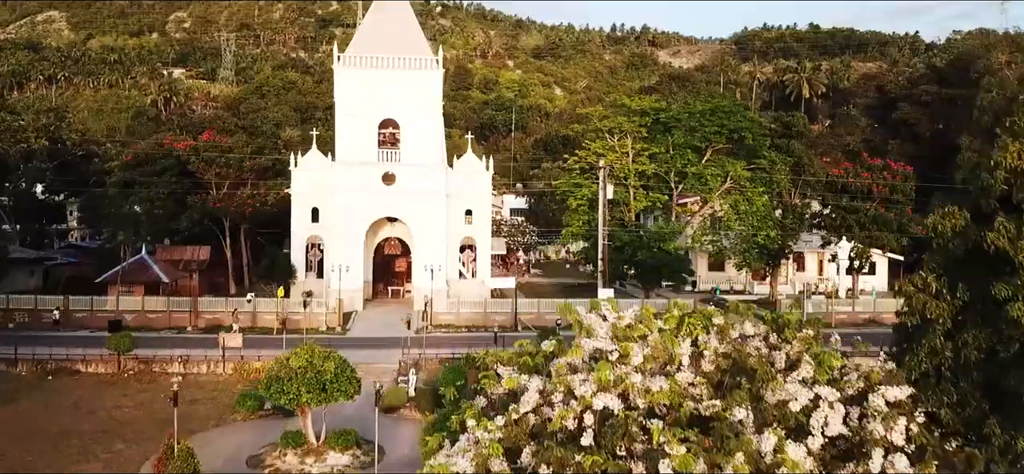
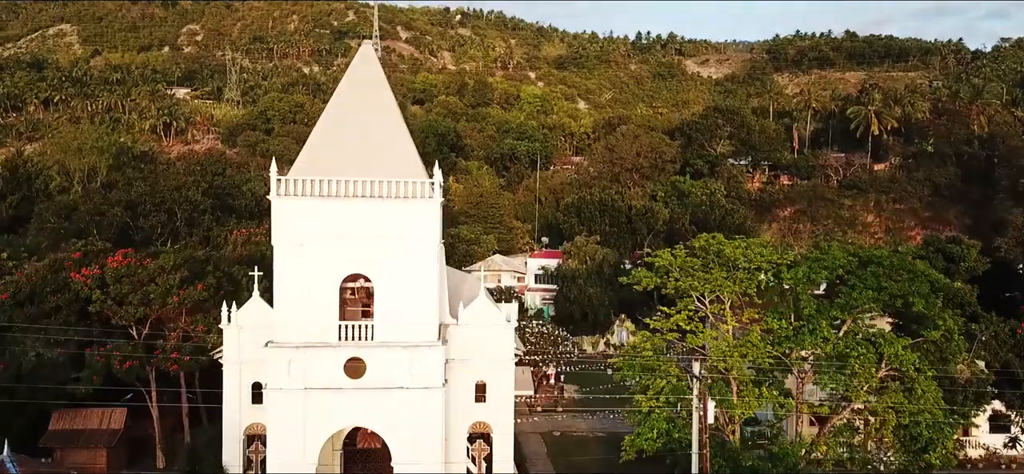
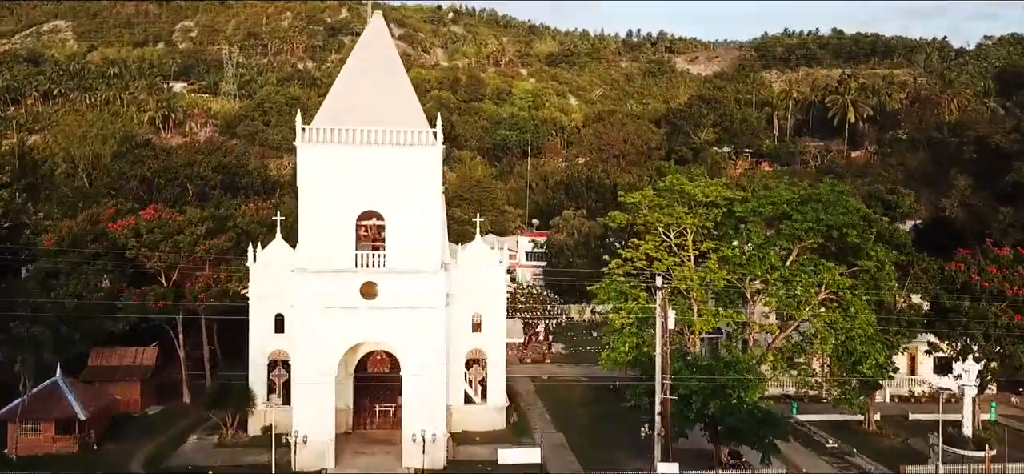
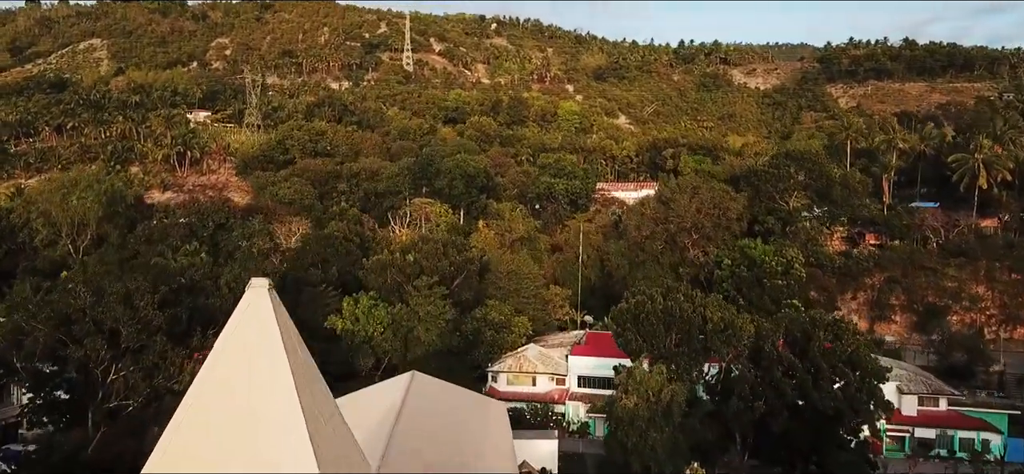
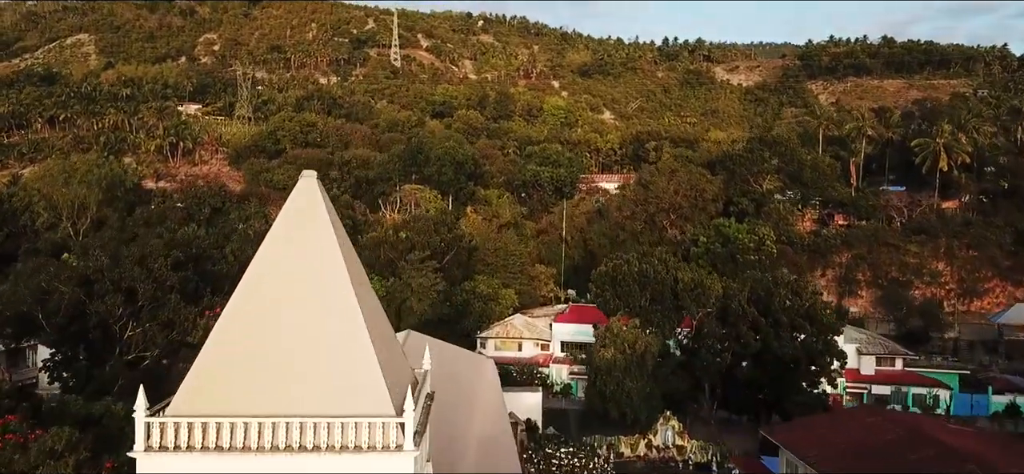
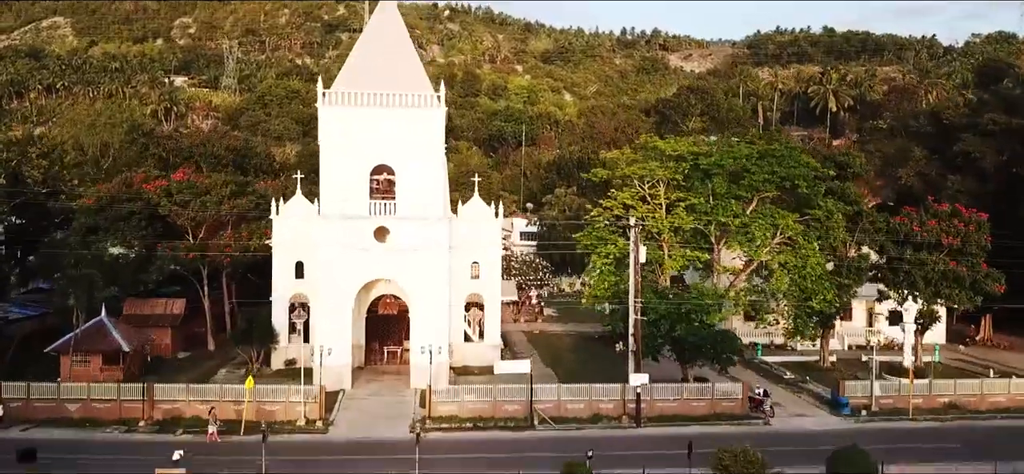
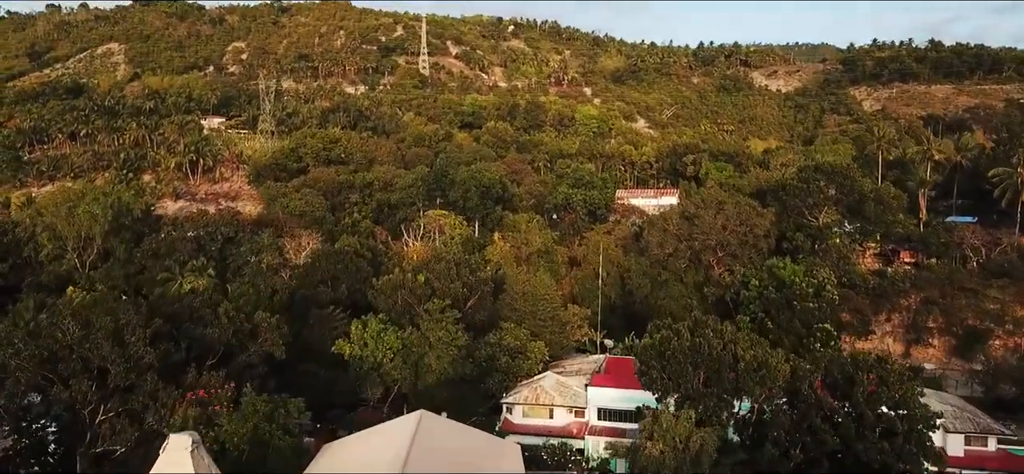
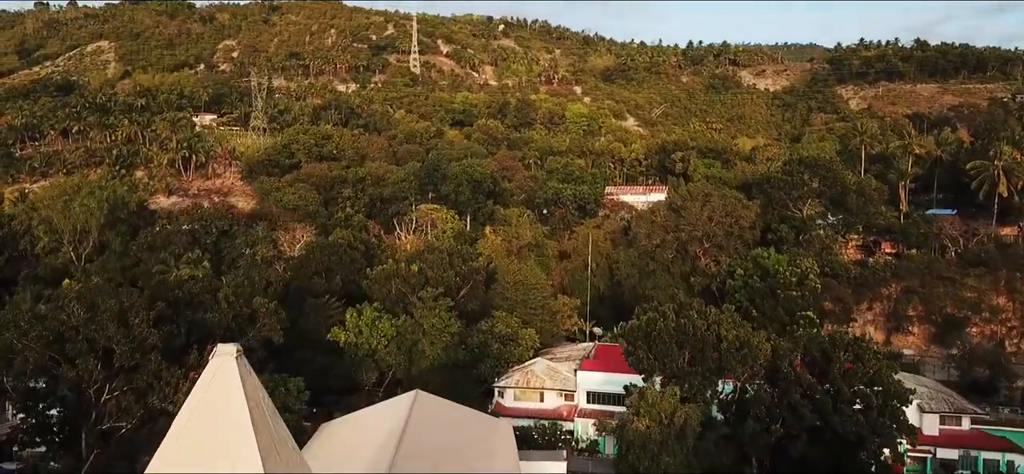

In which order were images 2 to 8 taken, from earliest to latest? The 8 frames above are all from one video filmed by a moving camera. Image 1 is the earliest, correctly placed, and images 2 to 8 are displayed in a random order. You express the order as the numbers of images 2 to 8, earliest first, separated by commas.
6, 3, 2, 5, 4, 8, 7
